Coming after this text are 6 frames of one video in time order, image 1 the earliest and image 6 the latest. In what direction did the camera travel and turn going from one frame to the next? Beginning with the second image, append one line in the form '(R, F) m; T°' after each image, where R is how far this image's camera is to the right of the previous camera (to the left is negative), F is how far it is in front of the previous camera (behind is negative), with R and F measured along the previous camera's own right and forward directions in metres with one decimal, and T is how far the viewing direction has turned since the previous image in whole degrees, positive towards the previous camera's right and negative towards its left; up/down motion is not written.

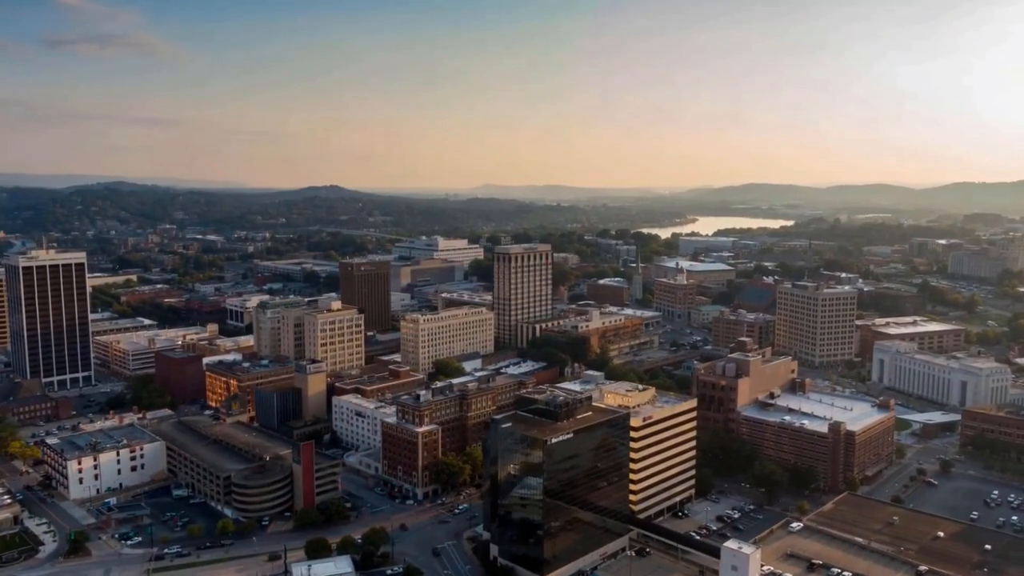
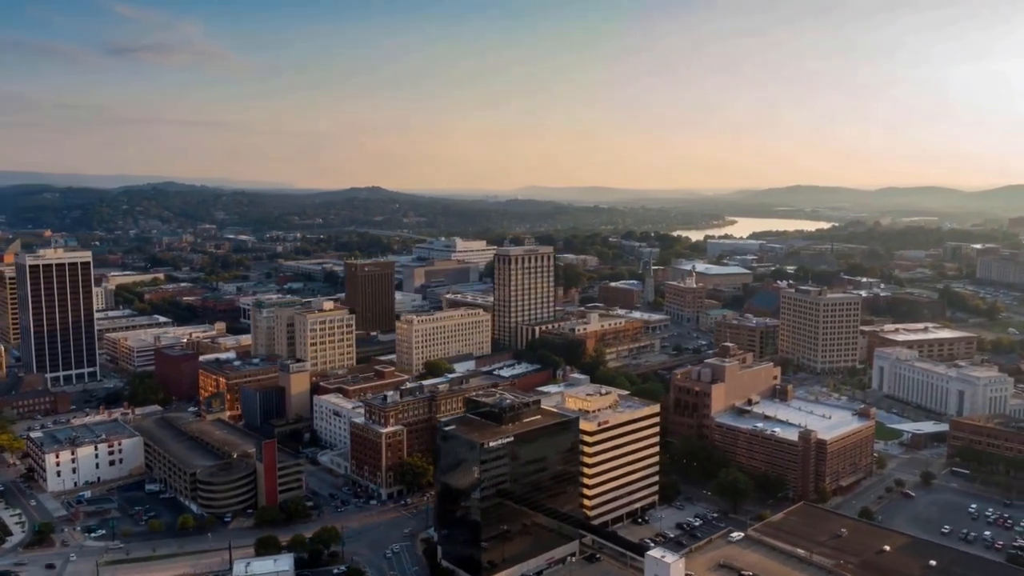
(+3.6, +0.2) m; -3°
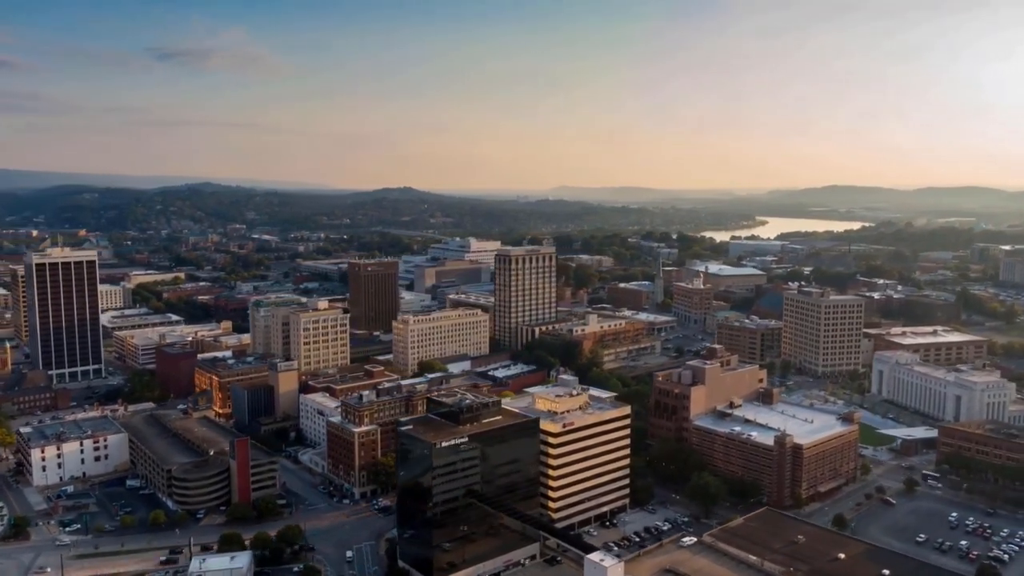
(+2.8, +0.1) m; -2°
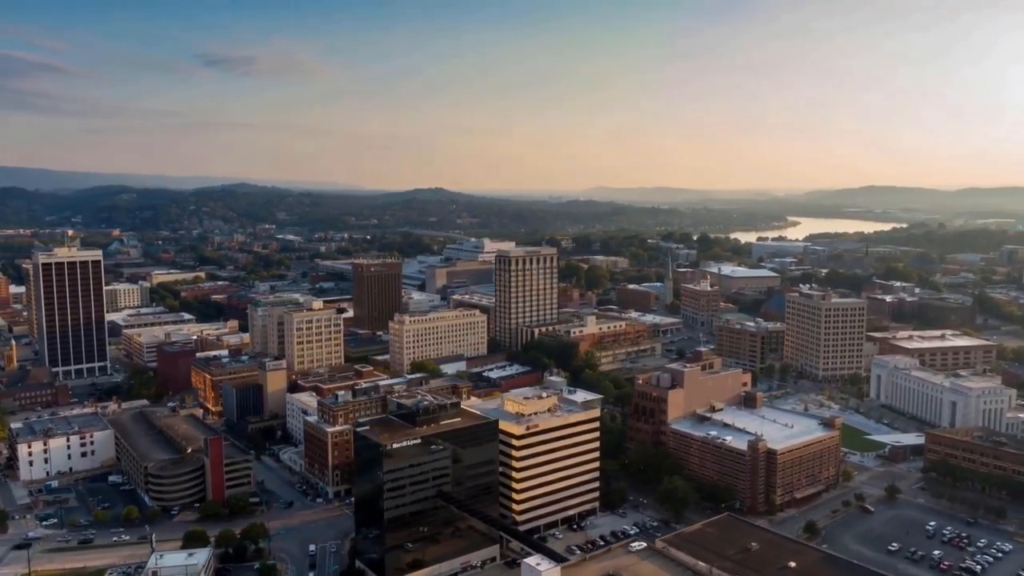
(+2.8, +0.2) m; -2°
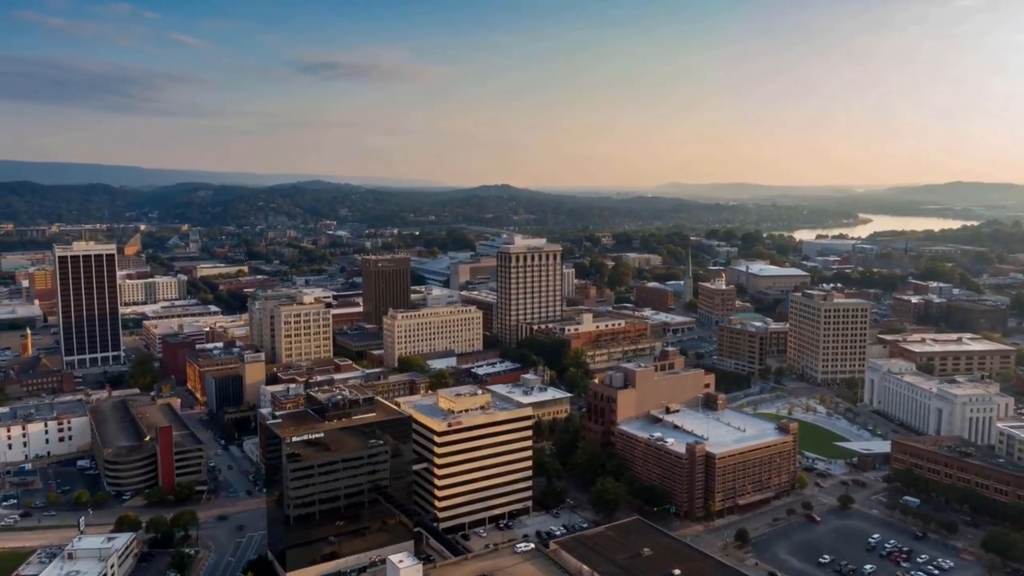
(+6.0, +0.5) m; -5°
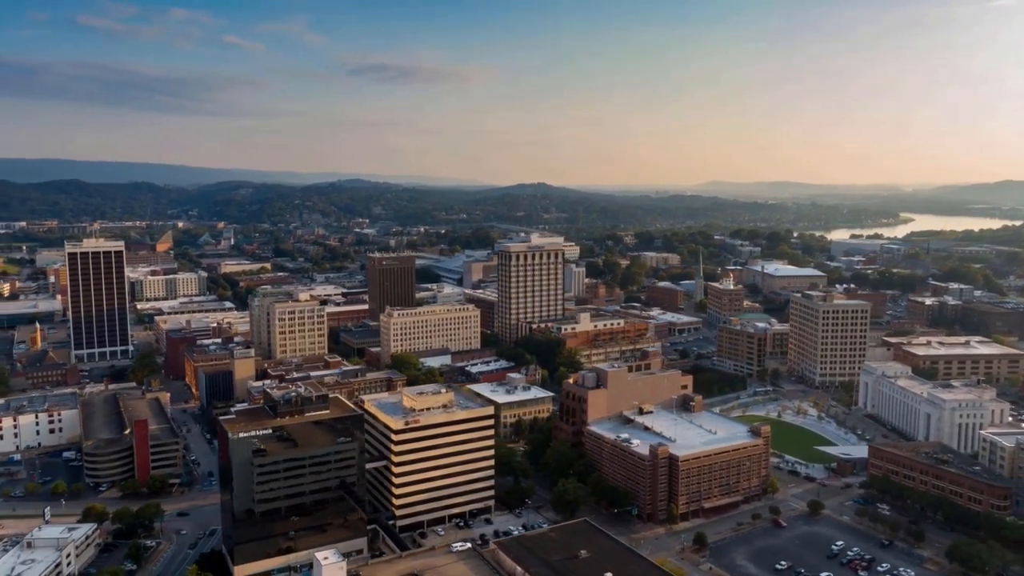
(+3.3, +0.2) m; -3°
